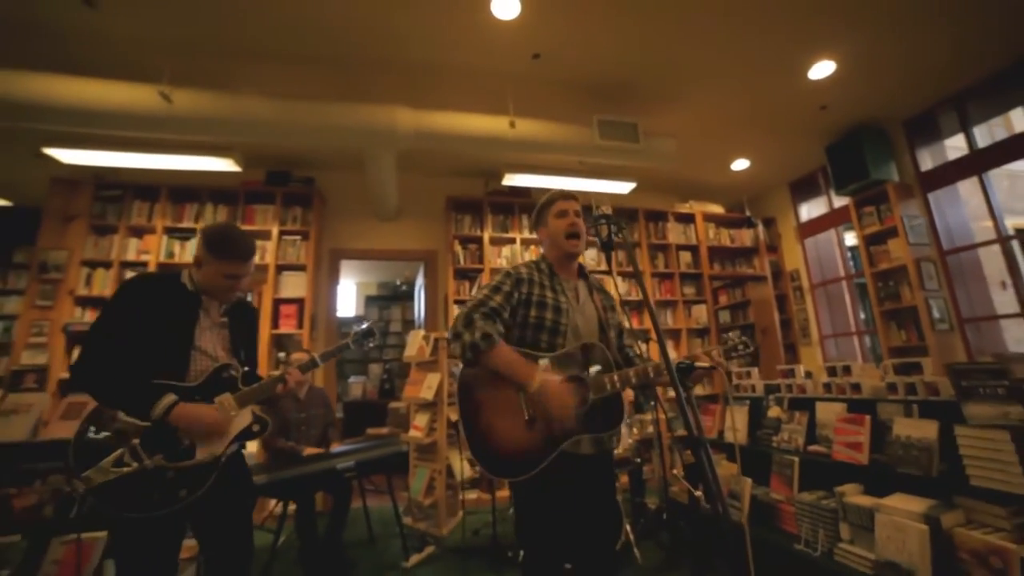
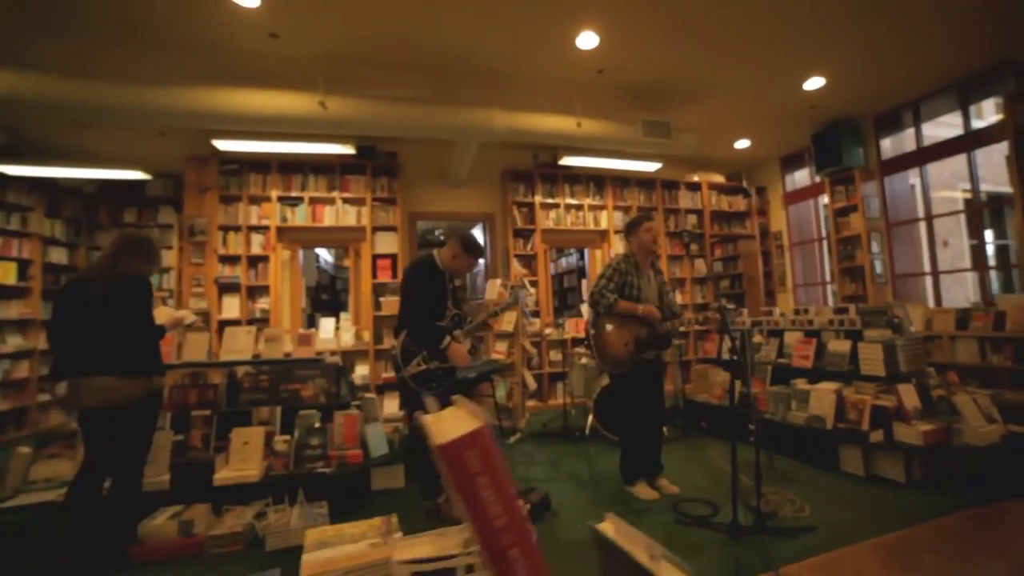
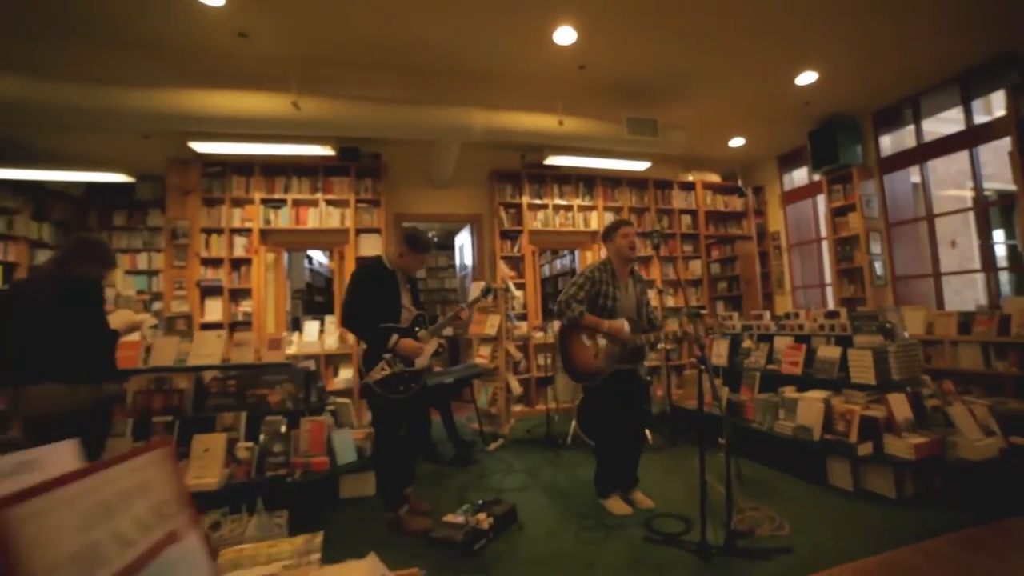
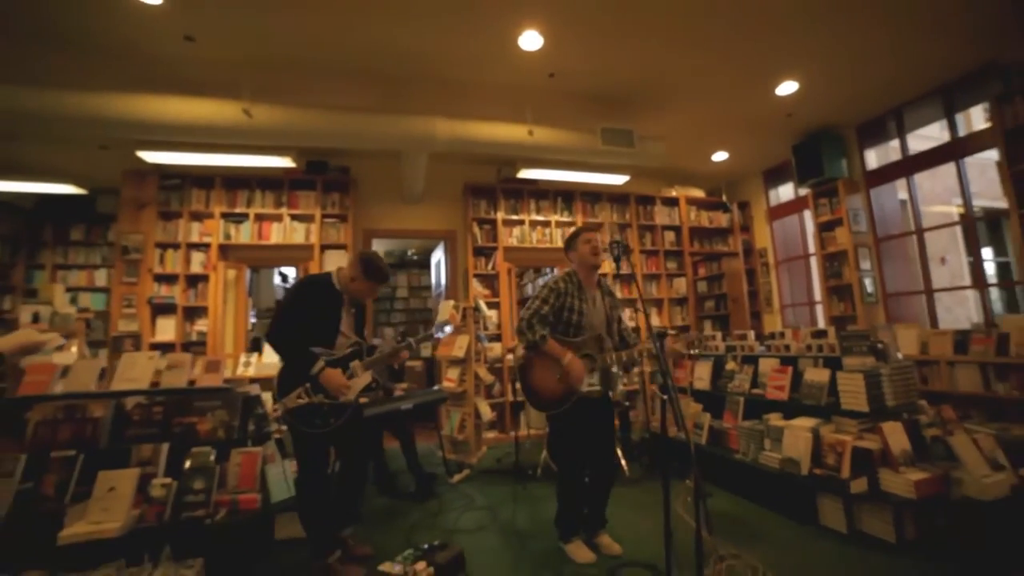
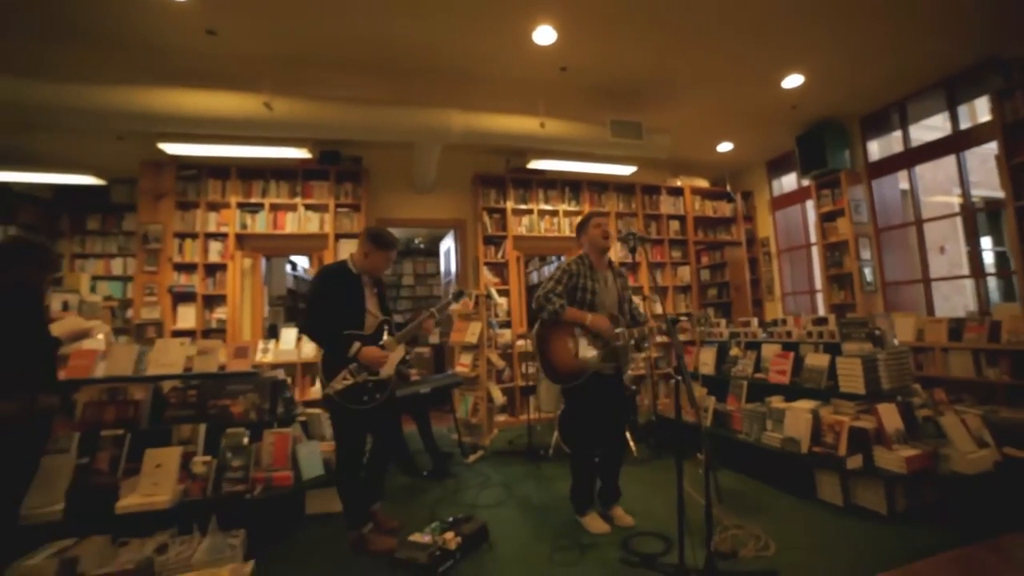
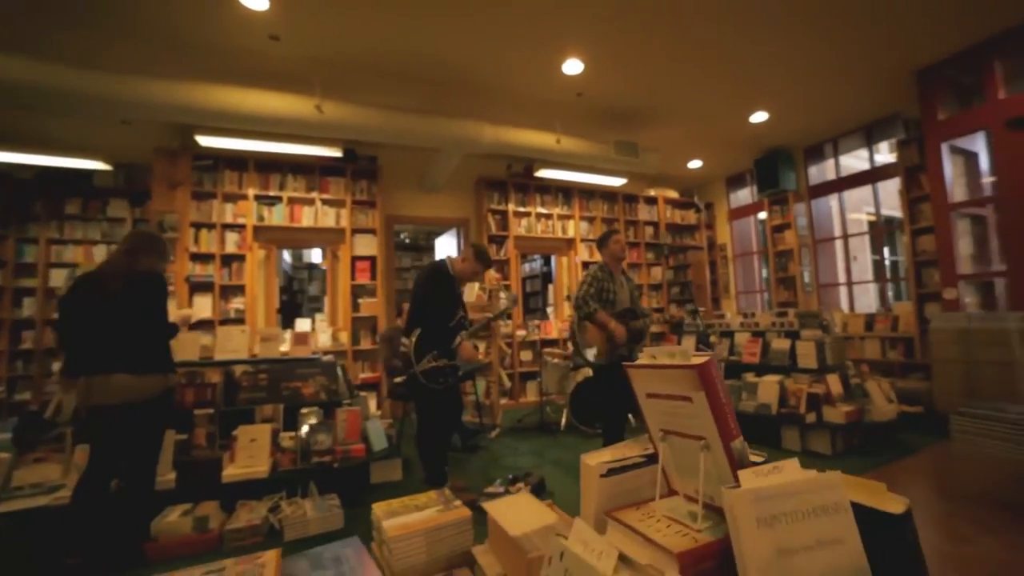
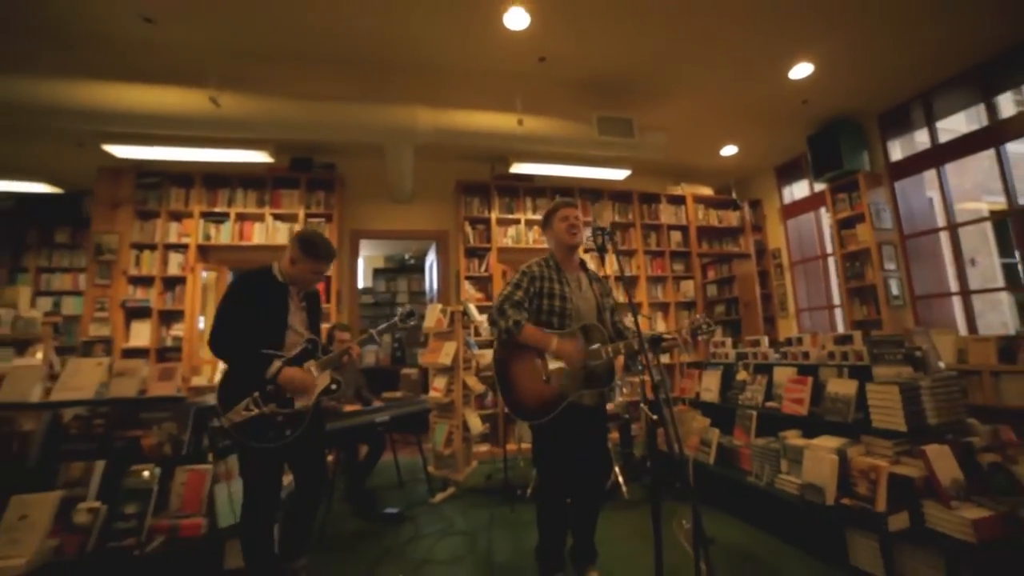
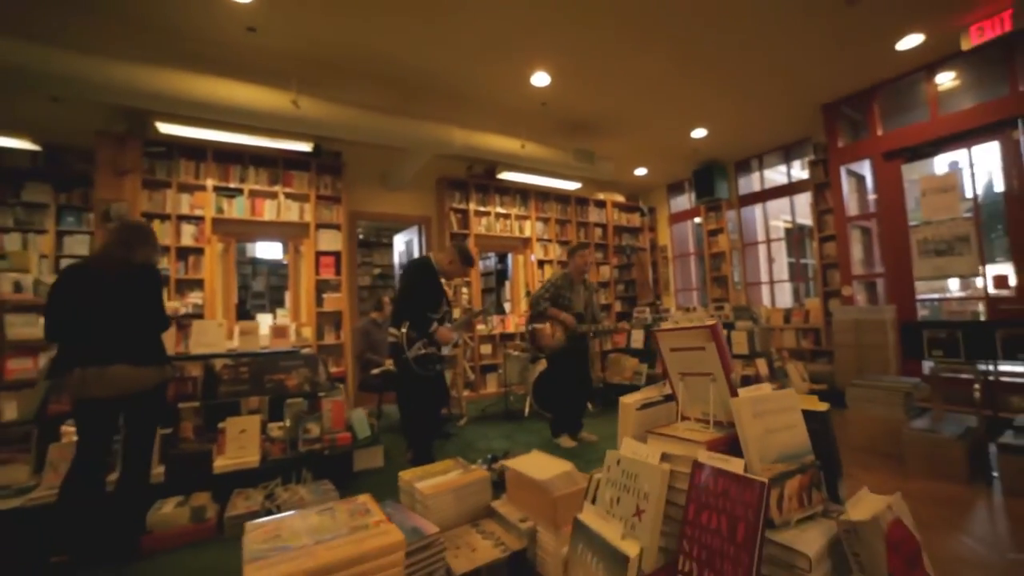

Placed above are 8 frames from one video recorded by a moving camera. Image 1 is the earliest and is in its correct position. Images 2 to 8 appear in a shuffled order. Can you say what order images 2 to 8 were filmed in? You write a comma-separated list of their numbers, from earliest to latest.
7, 4, 5, 3, 2, 6, 8
